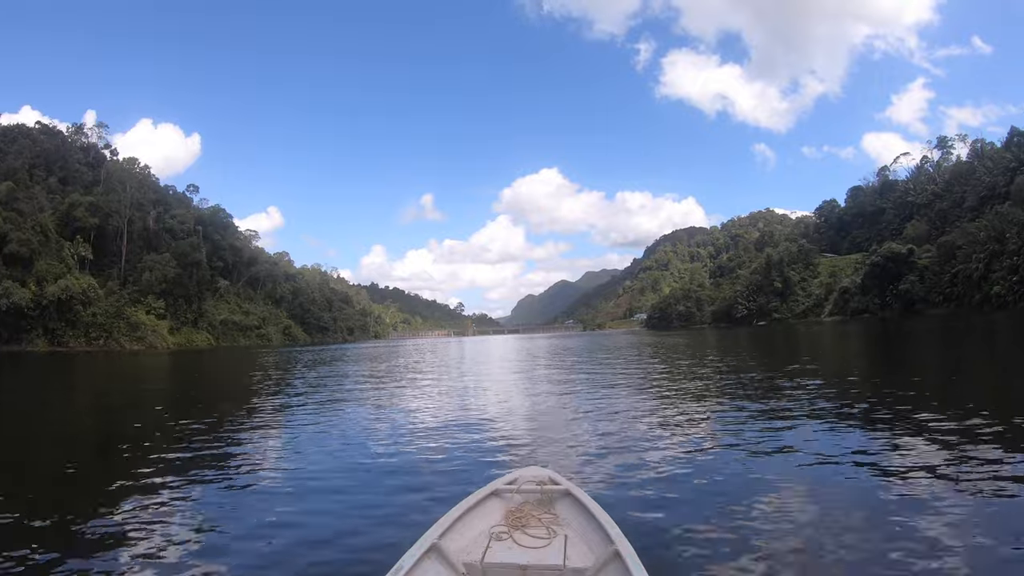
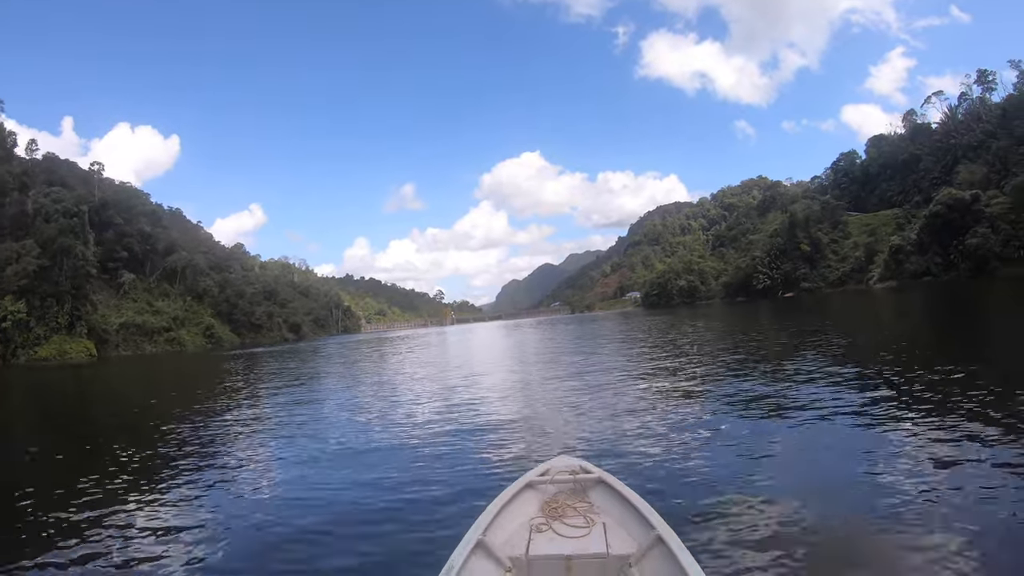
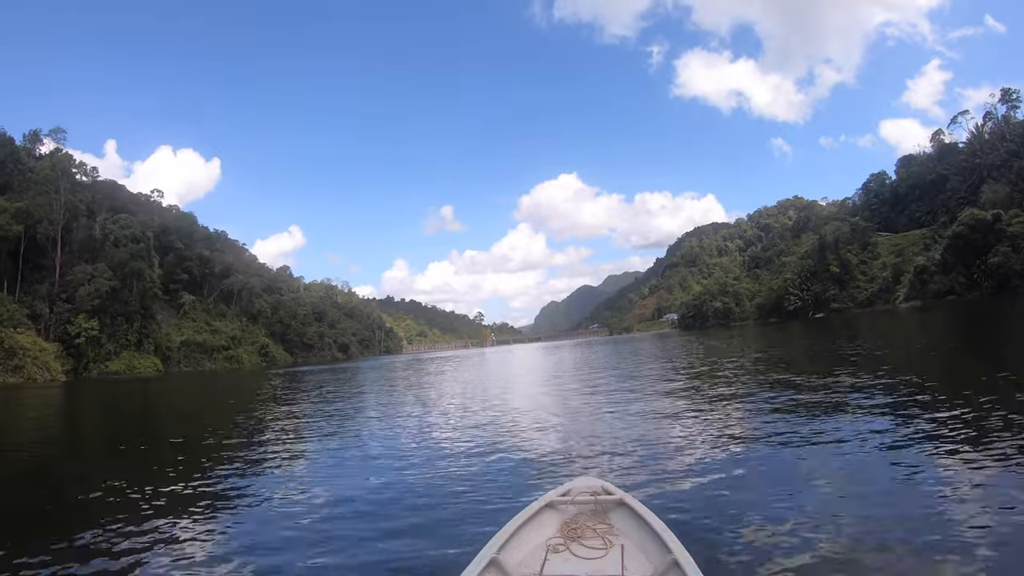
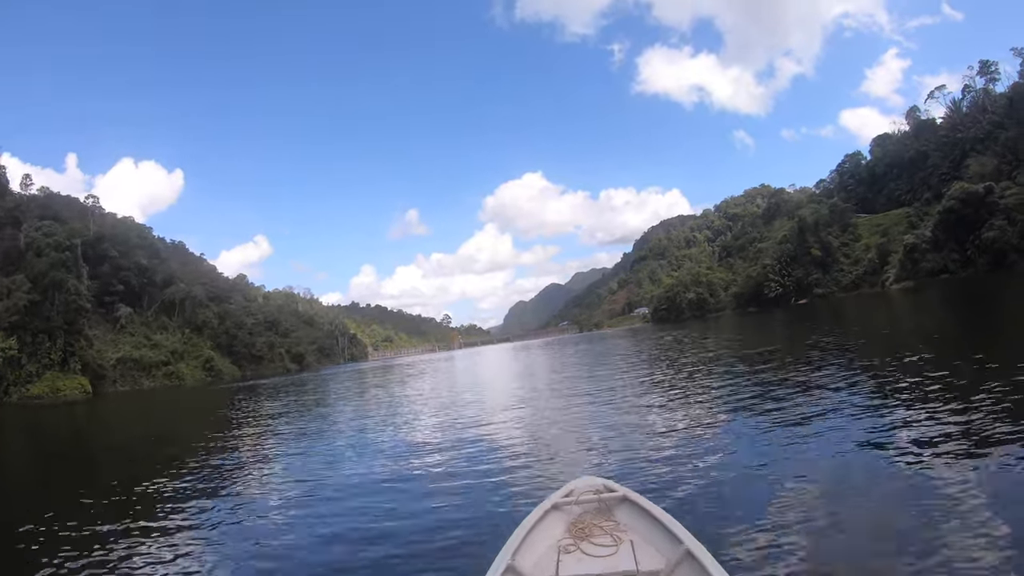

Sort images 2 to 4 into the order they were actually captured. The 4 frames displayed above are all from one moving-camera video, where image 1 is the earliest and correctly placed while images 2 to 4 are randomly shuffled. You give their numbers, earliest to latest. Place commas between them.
3, 2, 4
